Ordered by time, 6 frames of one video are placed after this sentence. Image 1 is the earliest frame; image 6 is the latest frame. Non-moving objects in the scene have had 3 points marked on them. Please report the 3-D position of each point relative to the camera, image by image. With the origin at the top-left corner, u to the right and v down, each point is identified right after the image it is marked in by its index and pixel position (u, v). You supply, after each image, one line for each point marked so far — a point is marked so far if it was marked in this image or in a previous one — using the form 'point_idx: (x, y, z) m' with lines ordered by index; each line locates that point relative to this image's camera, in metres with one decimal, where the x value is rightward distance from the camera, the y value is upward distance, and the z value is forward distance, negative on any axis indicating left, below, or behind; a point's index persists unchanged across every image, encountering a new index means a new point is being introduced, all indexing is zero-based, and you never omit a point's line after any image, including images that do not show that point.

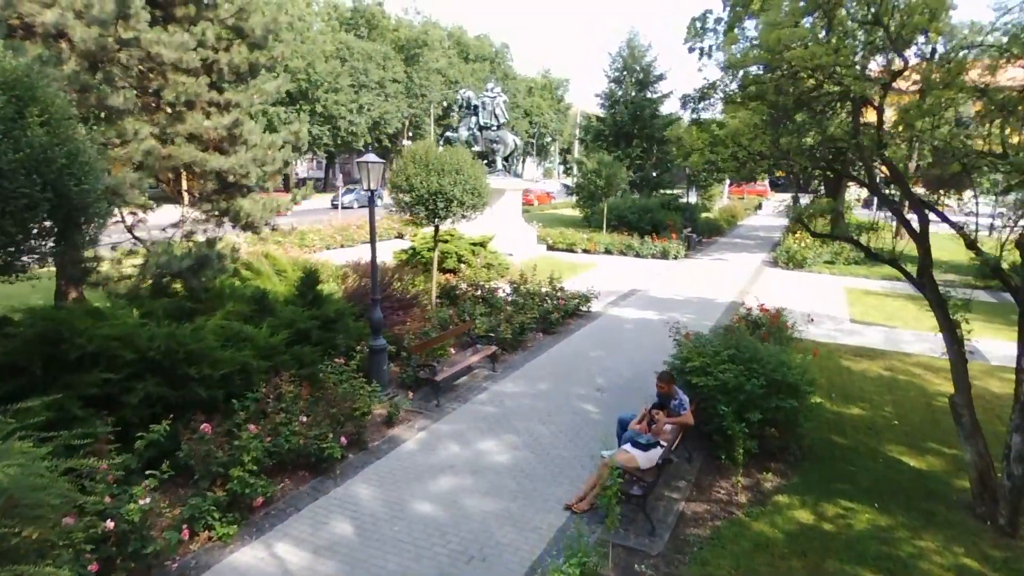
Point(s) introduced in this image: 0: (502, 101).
0: (-0.2, +4.8, +17.4) m
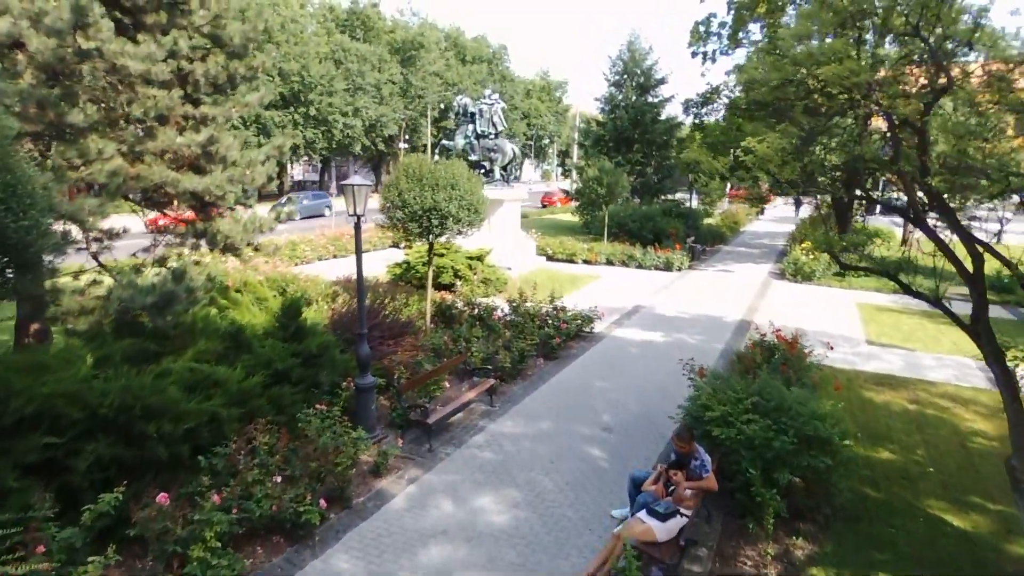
0: (-0.3, +4.4, +16.8) m
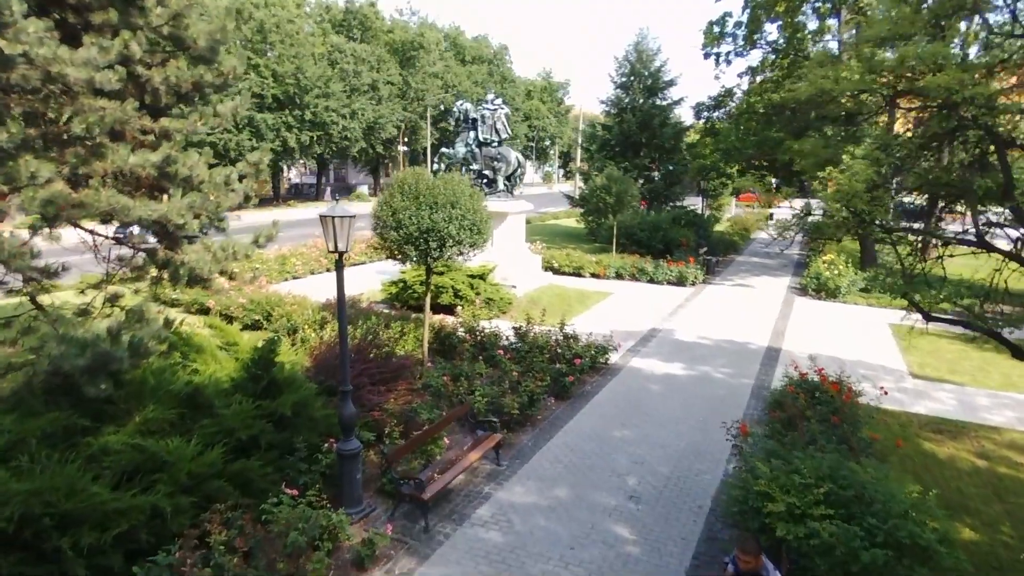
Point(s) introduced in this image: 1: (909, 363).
0: (-0.2, +4.0, +15.6) m
1: (+6.6, -1.2, +11.5) m
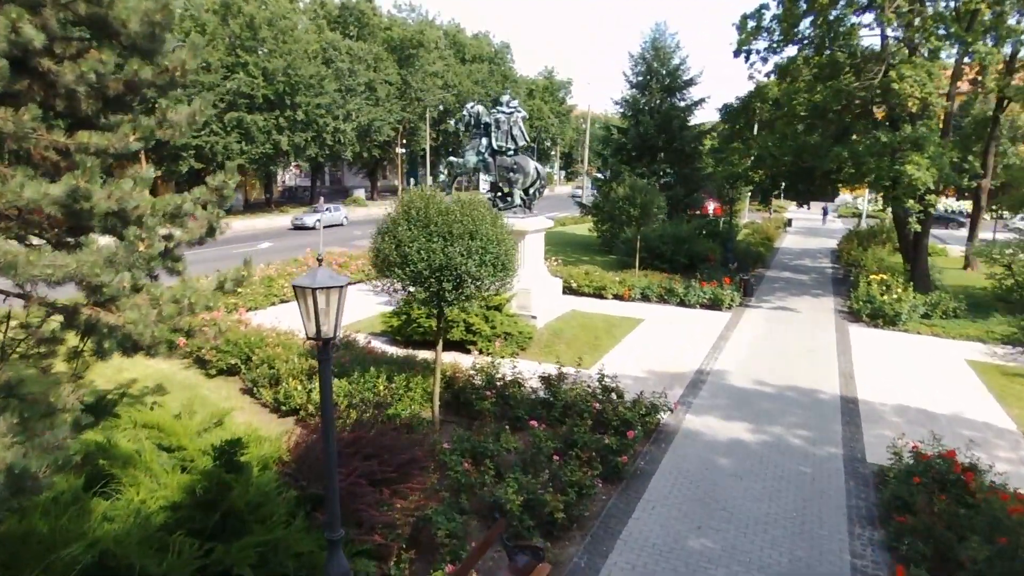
0: (+0.2, +3.4, +13.7) m
1: (+7.0, -1.8, +9.5) m
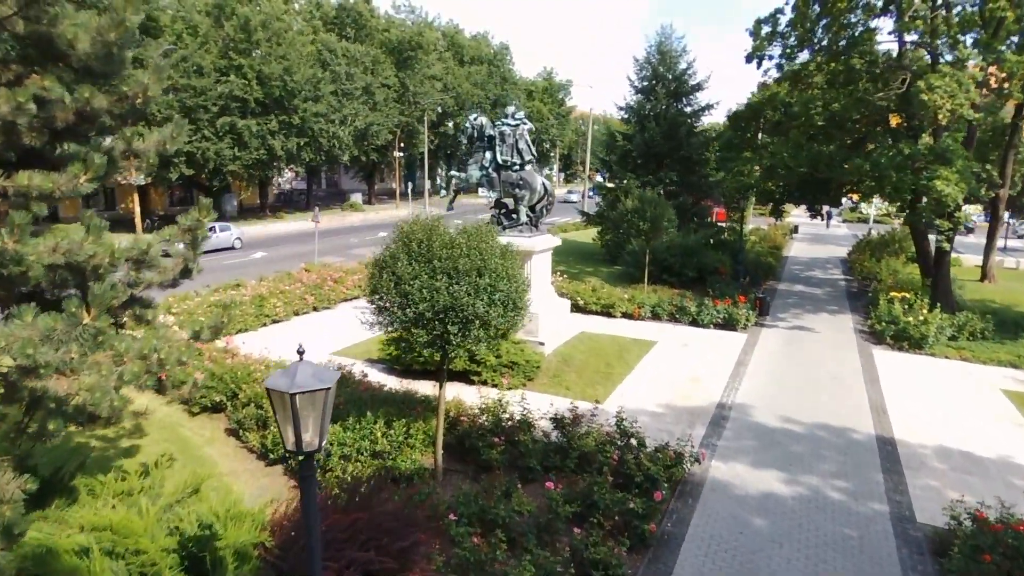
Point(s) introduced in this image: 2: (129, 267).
0: (+0.3, +3.0, +12.9) m
1: (+7.1, -2.2, +8.8) m
2: (-3.1, +0.2, +5.5) m
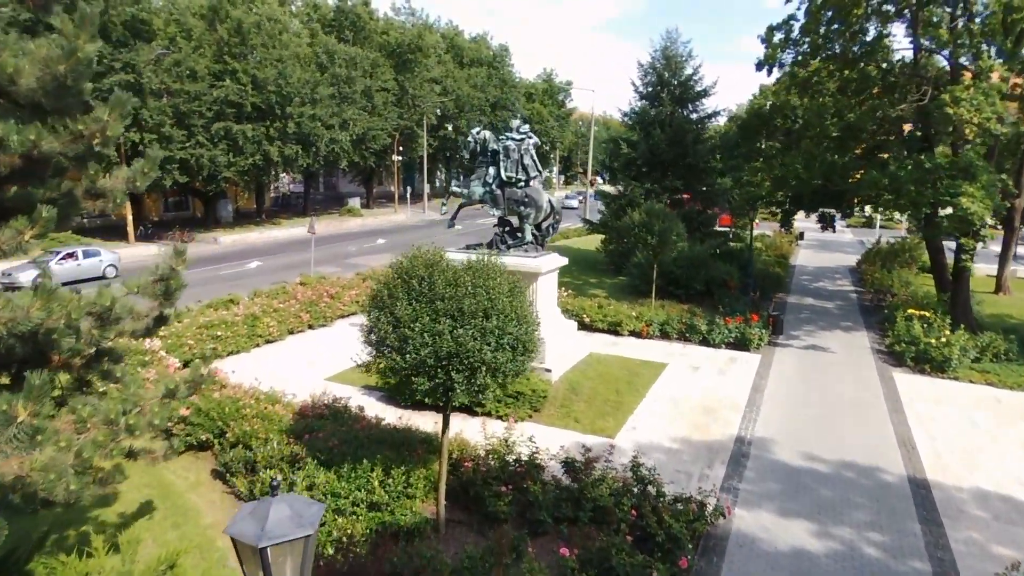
0: (+0.4, +2.6, +12.3) m
1: (+7.2, -2.6, +8.2) m
2: (-3.0, -0.2, +4.8) m
